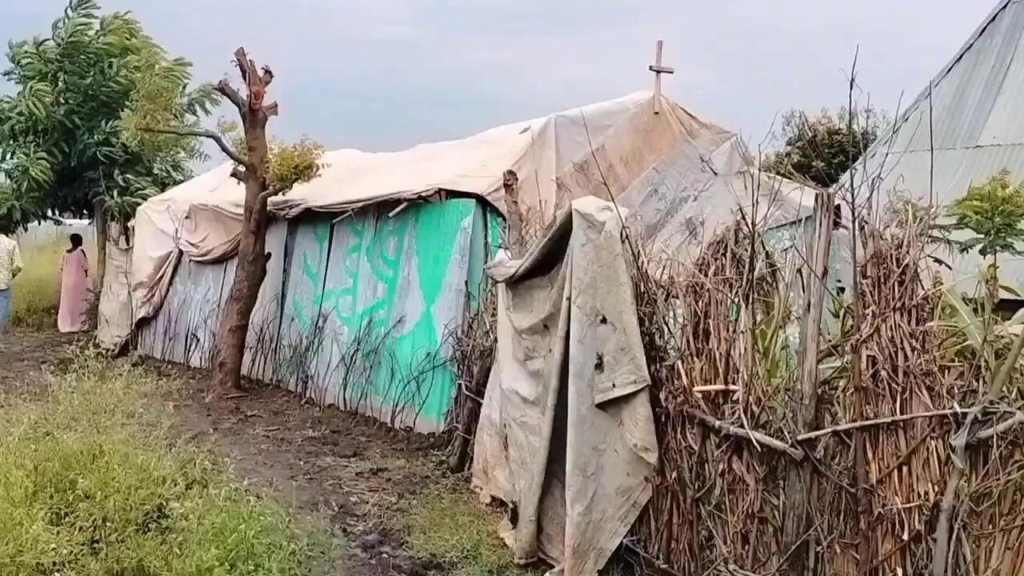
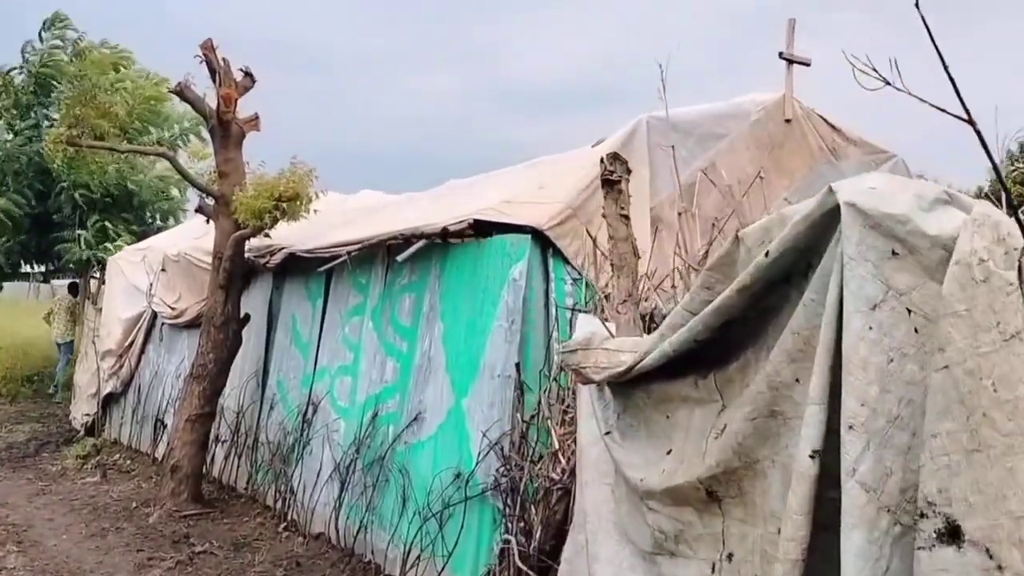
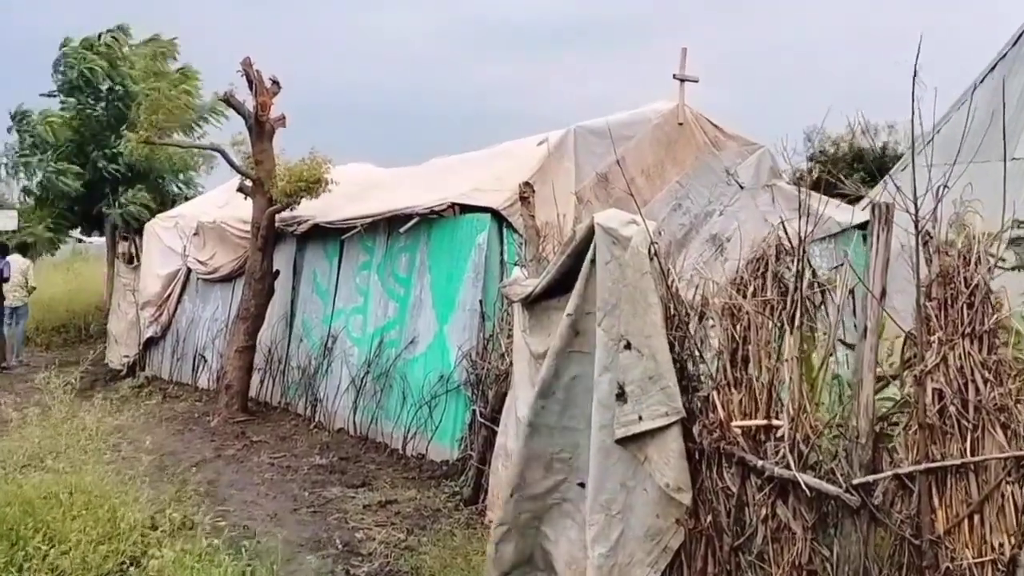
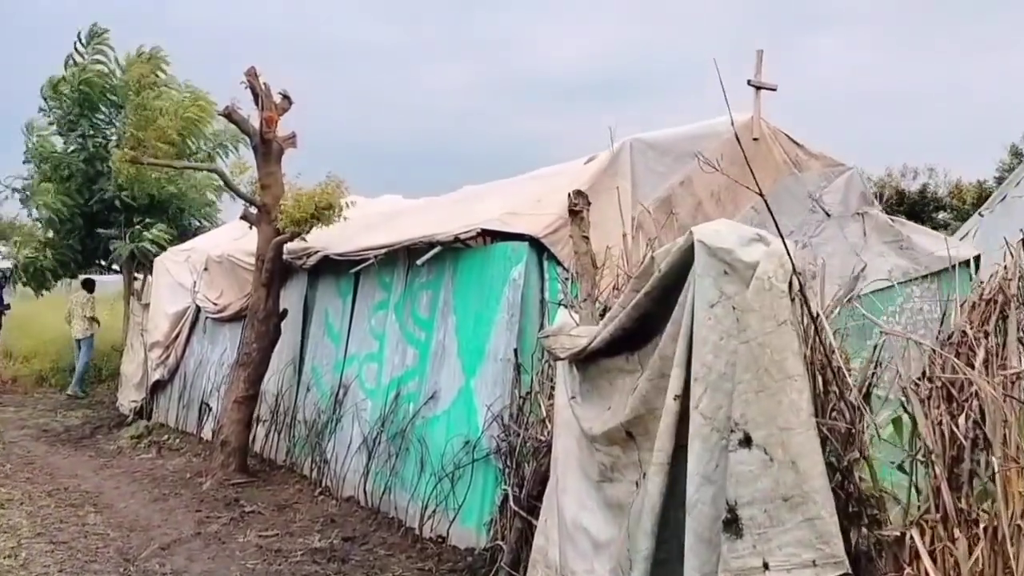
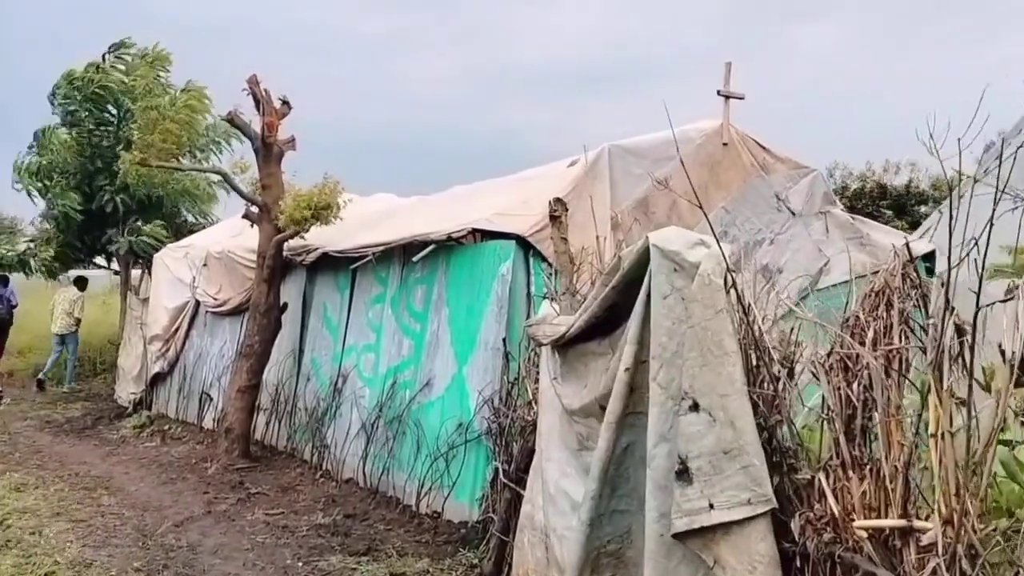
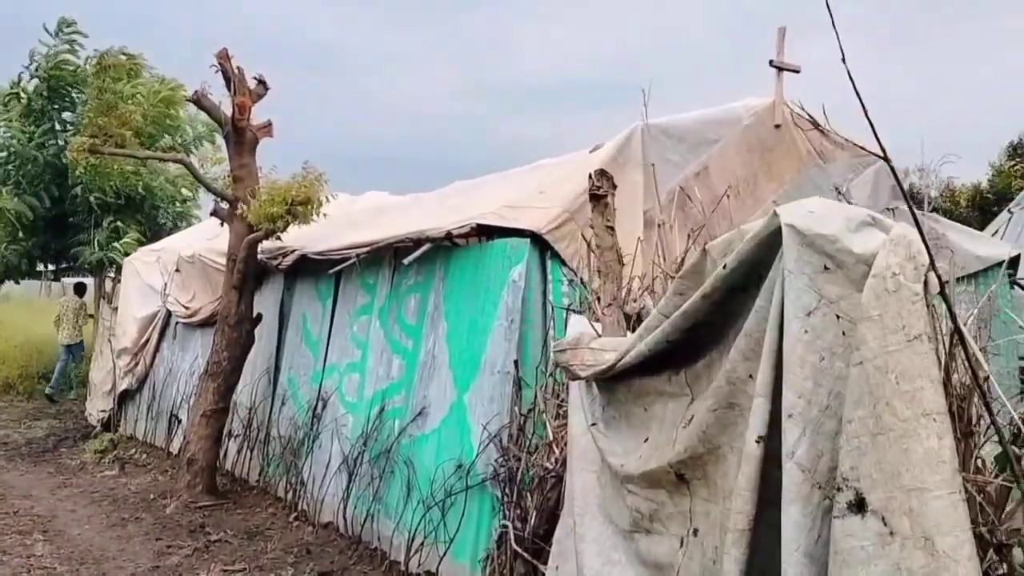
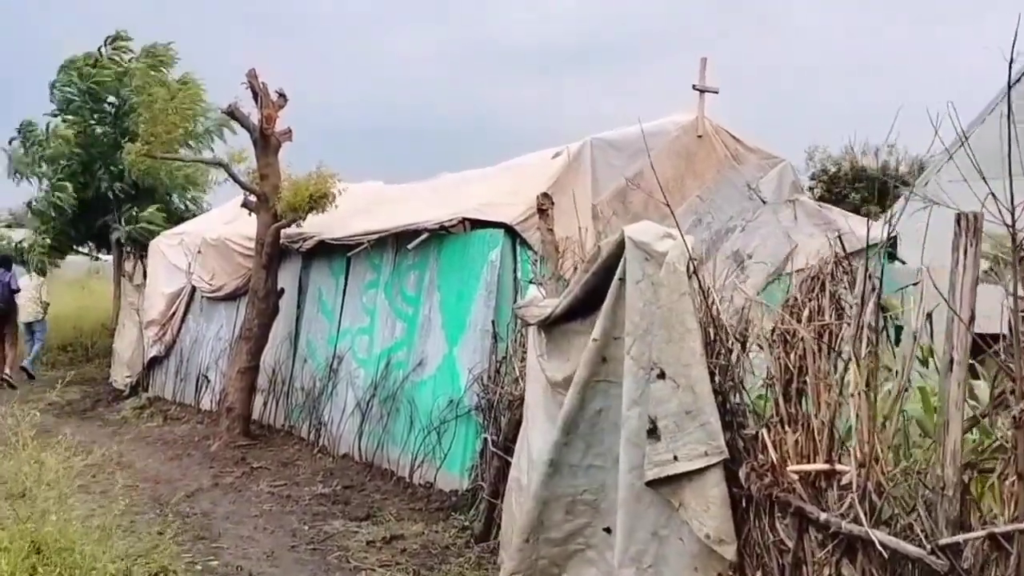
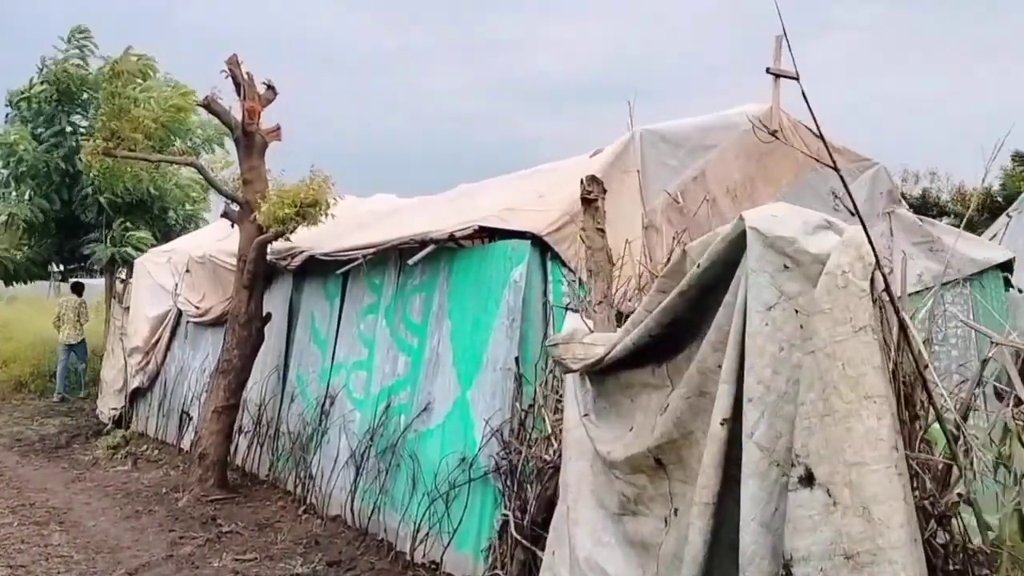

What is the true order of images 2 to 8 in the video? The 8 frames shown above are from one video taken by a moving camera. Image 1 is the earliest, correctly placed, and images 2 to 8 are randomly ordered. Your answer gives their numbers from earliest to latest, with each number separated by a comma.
3, 7, 5, 4, 8, 6, 2
